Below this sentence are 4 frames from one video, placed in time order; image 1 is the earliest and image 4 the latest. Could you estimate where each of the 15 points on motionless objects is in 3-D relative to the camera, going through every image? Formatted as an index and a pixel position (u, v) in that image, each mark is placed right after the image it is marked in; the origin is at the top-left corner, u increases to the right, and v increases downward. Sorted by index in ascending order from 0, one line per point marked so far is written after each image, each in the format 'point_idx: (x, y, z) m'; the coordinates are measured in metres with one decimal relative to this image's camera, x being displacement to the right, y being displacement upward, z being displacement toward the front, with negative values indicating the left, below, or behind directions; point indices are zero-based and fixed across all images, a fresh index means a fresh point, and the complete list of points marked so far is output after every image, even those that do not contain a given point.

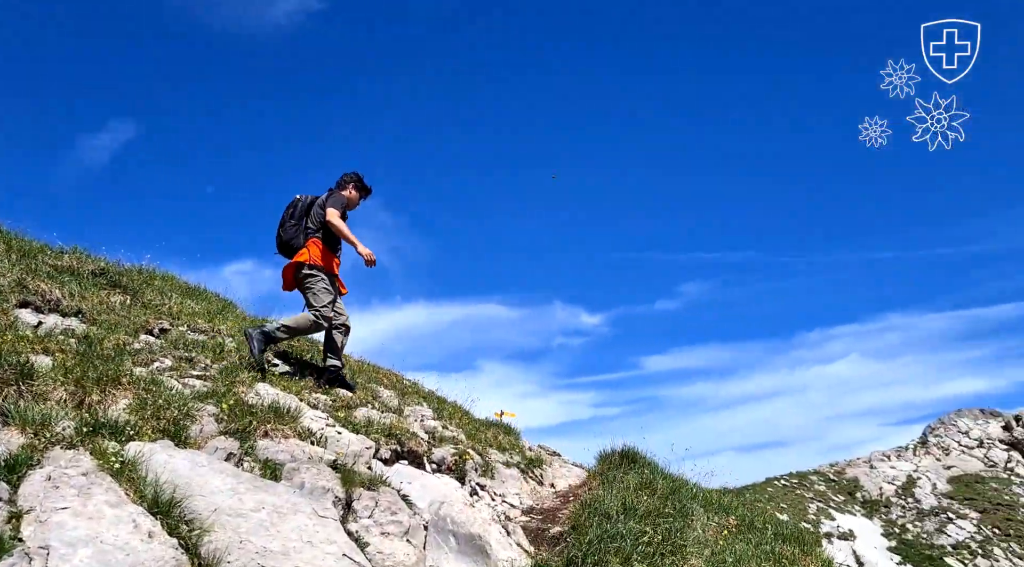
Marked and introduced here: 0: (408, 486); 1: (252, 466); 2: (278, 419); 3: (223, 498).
0: (-2.2, -4.3, +19.3) m
1: (-4.7, -3.3, +16.3) m
2: (-4.7, -2.7, +17.7) m
3: (-4.7, -3.5, +14.5) m
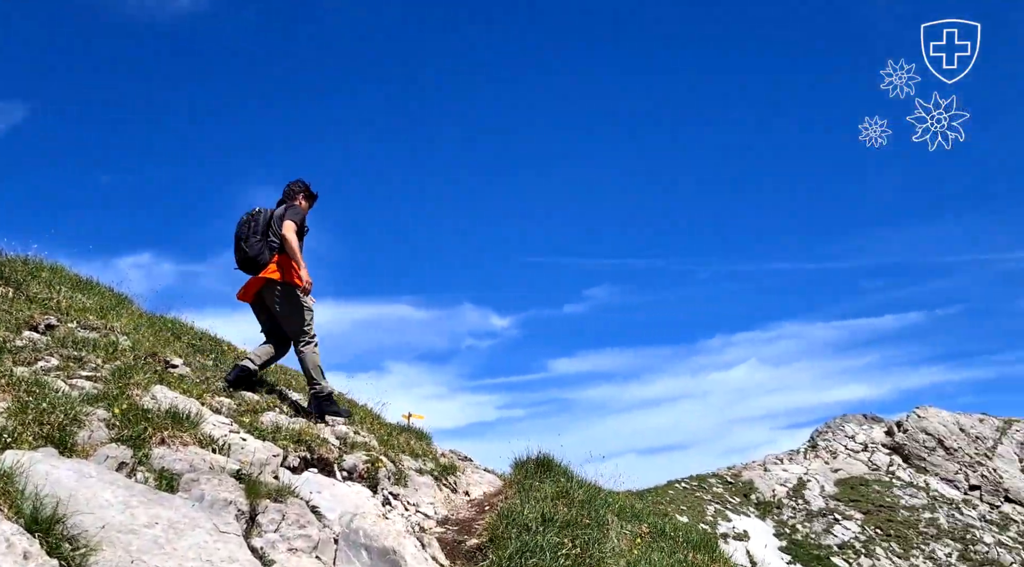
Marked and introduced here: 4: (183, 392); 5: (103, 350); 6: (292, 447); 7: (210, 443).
0: (-3.9, -4.3, +18.2) m
1: (-6.1, -3.2, +15.0) m
2: (-6.1, -2.6, +16.4) m
3: (-5.8, -3.4, +13.1) m
4: (-7.2, -2.4, +19.5) m
5: (-9.1, -1.5, +19.9) m
6: (-4.8, -3.5, +19.4) m
7: (-5.6, -2.9, +16.6) m
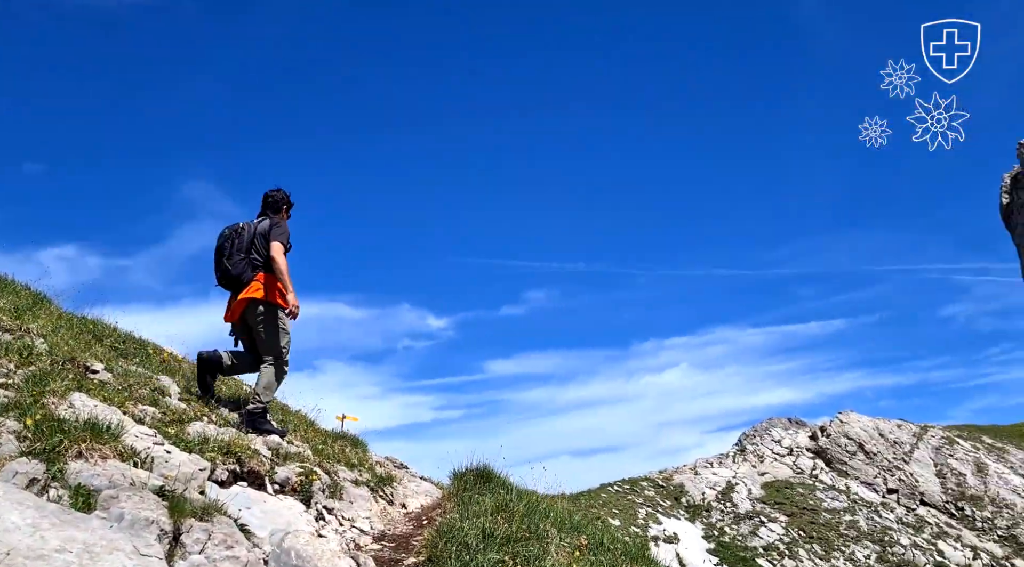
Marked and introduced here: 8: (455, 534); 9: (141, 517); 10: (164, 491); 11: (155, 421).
0: (-5.1, -4.4, +17.2) m
1: (-7.0, -3.3, +13.8) m
2: (-7.1, -2.6, +15.2) m
3: (-6.6, -3.4, +12.0) m
4: (-8.3, -2.4, +18.3) m
5: (-10.3, -1.5, +18.6) m
6: (-6.0, -3.6, +18.3) m
7: (-6.6, -3.0, +15.5) m
8: (-1.2, -5.5, +19.5) m
9: (-5.7, -3.6, +13.9) m
10: (-5.8, -3.5, +15.0) m
11: (-7.4, -2.9, +18.7) m
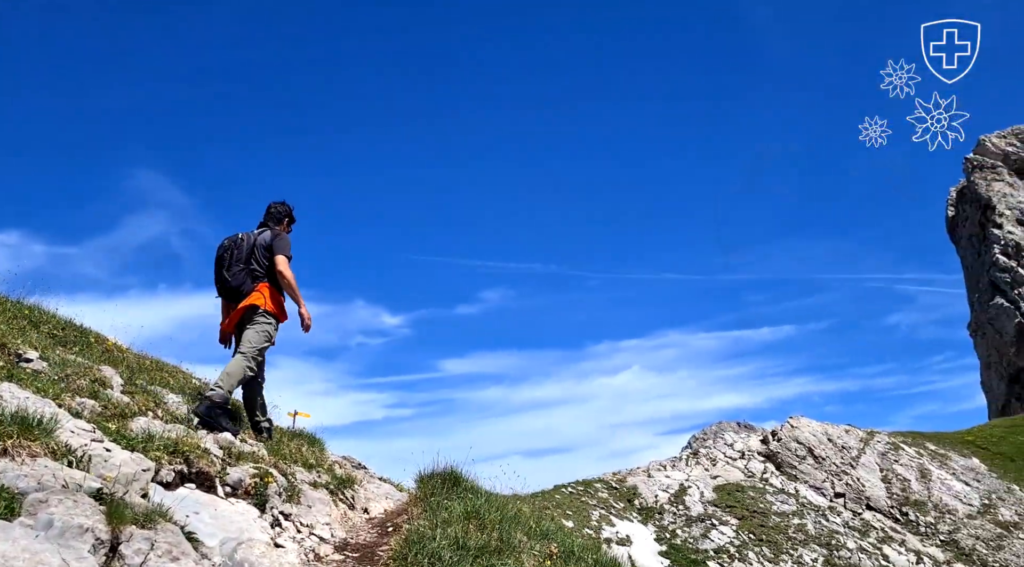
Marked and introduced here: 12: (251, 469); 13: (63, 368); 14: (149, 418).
0: (-5.4, -4.0, +15.4) m
1: (-7.1, -2.9, +12.0) m
2: (-7.3, -2.2, +13.3) m
3: (-6.7, -3.0, +10.1) m
4: (-8.7, -2.0, +16.4) m
5: (-10.6, -1.0, +16.5) m
6: (-6.3, -3.2, +16.5) m
7: (-6.8, -2.6, +13.7) m
8: (-1.7, -5.2, +17.9) m
9: (-5.9, -3.3, +12.1) m
10: (-6.0, -3.1, +13.2) m
11: (-7.8, -2.5, +16.8) m
12: (-5.4, -3.8, +18.5) m
13: (-9.2, -1.7, +18.3) m
14: (-7.2, -2.7, +17.9) m
